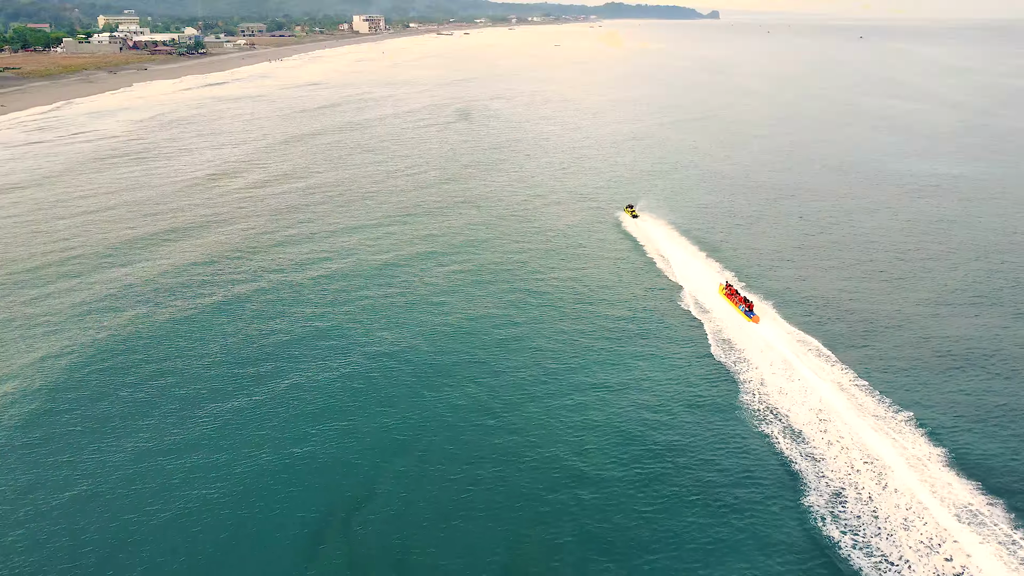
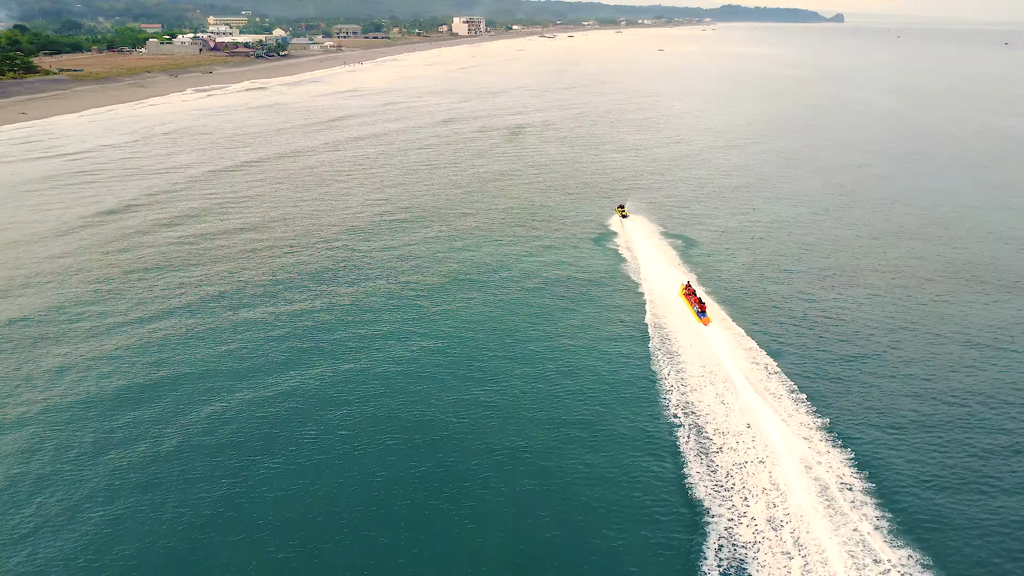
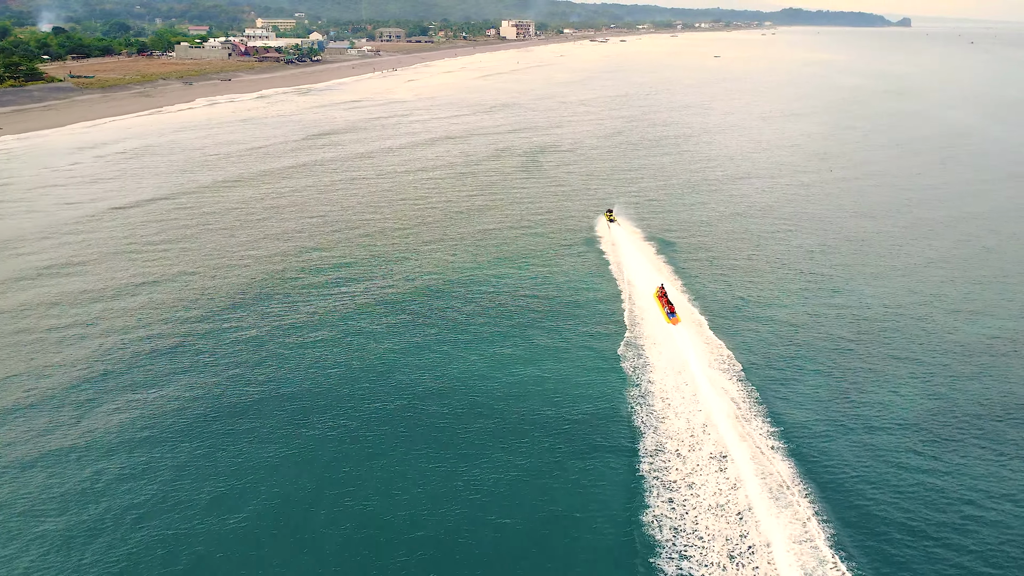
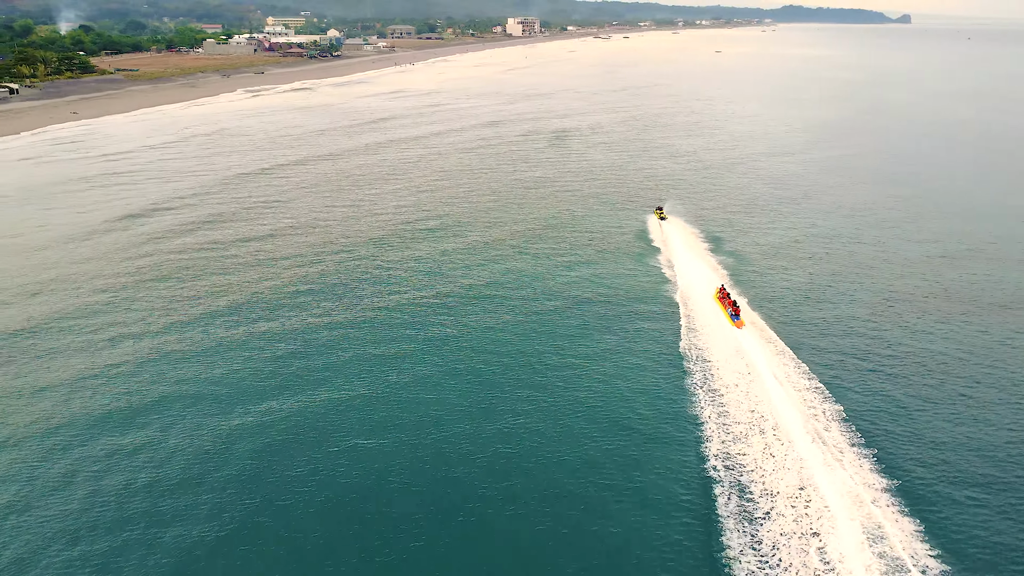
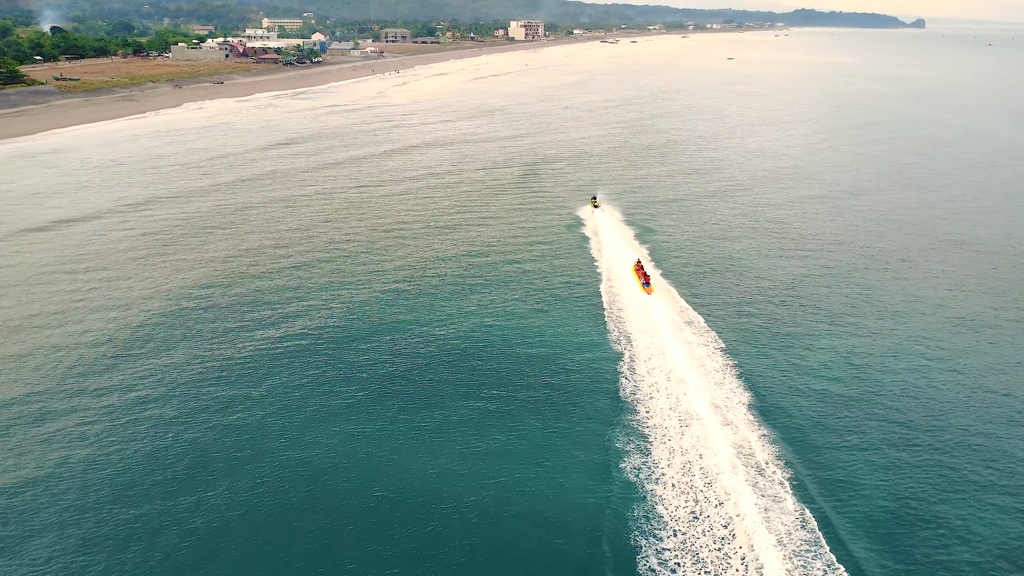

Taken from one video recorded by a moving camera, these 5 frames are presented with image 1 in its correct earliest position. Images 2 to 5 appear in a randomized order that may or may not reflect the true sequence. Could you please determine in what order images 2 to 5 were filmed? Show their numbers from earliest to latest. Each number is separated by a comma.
2, 4, 3, 5
